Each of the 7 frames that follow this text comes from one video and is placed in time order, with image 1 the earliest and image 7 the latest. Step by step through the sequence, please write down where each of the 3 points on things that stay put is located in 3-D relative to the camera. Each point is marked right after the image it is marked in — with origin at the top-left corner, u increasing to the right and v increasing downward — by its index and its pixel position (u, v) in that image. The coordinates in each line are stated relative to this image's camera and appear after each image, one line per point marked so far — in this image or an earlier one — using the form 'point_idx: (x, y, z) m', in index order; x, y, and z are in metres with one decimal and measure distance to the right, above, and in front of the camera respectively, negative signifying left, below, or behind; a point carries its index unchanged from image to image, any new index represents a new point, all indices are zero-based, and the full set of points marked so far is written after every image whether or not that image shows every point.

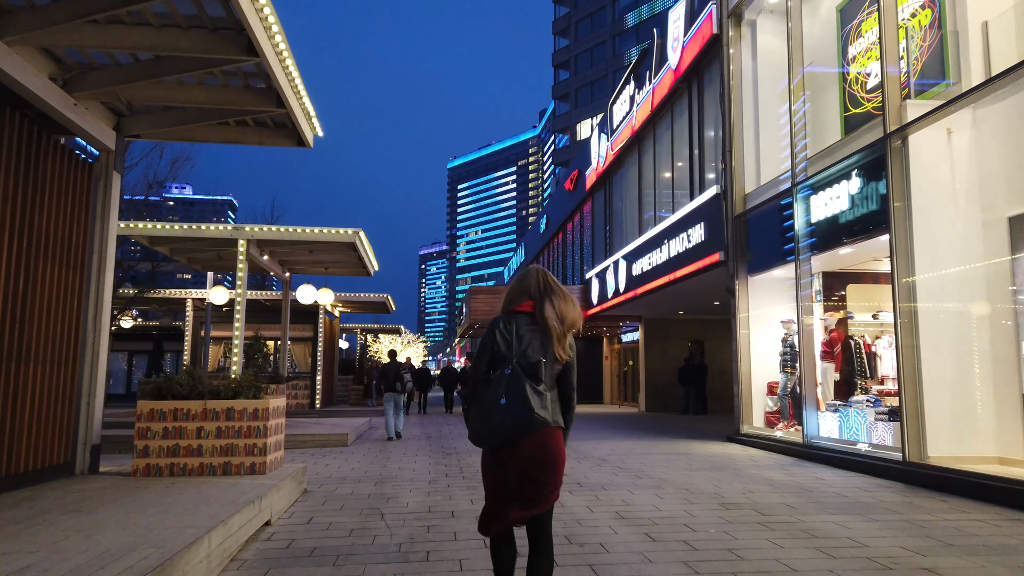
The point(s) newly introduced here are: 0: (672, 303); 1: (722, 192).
0: (+4.2, -0.4, +19.9) m
1: (+3.7, +1.7, +13.1) m
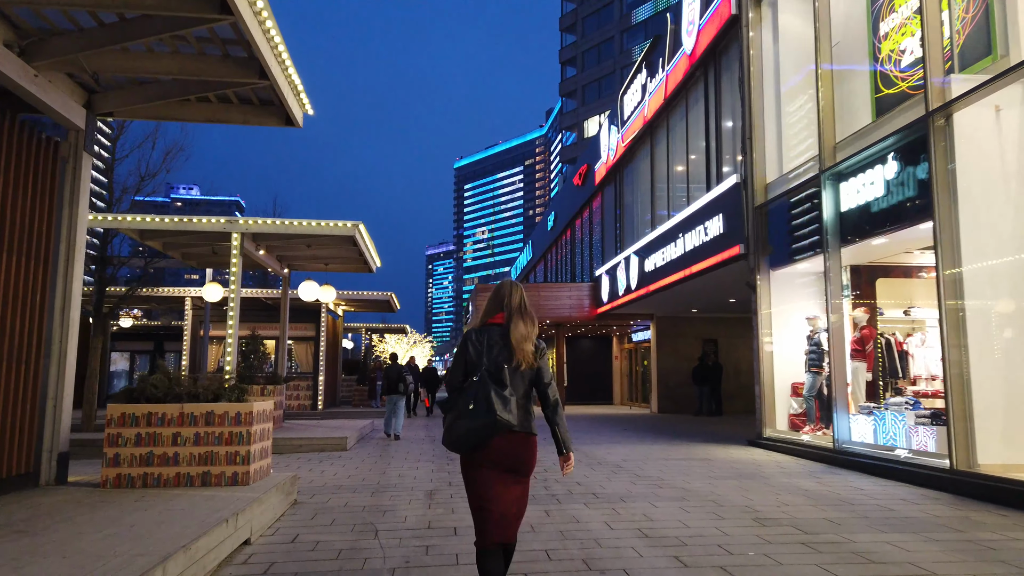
0: (+4.4, -0.3, +19.2) m
1: (+3.8, +1.8, +12.3) m
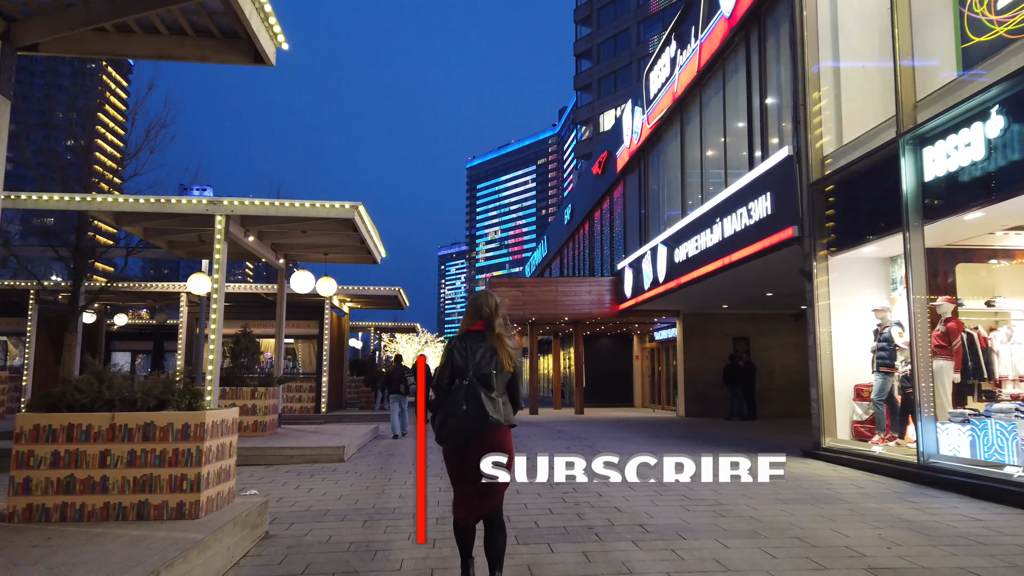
0: (+4.8, -0.1, +17.6) m
1: (+4.1, +1.9, +10.8) m
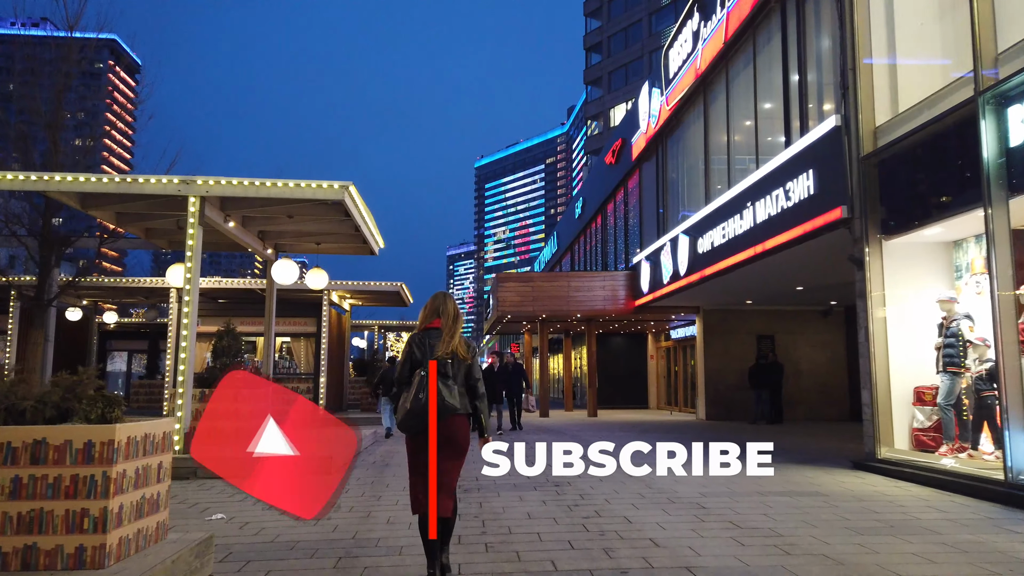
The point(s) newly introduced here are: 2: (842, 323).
0: (+5.0, 0.0, +16.3) m
1: (+4.2, +2.1, +9.5) m
2: (+8.4, -0.9, +19.4) m
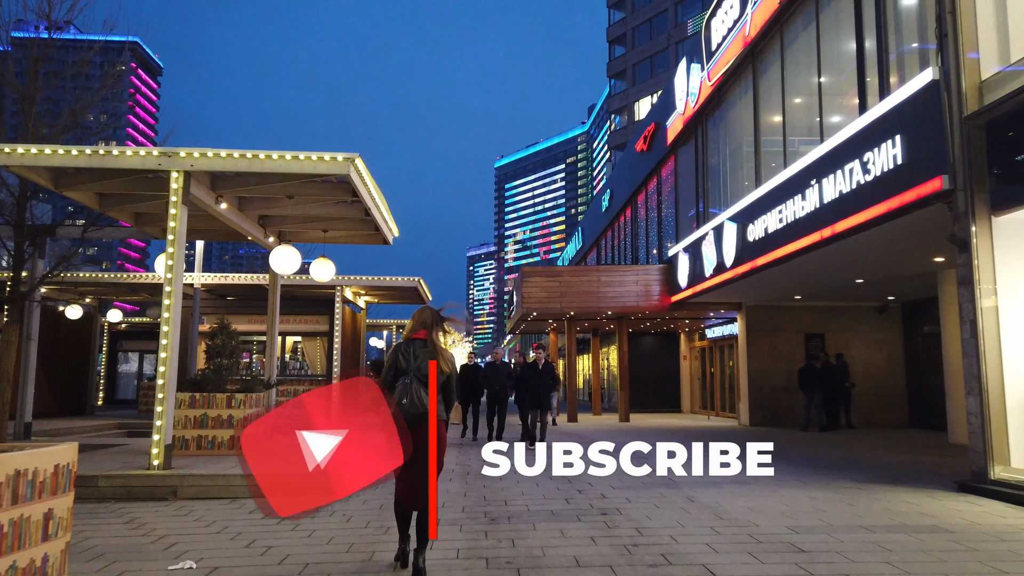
0: (+5.5, +0.1, +14.8) m
1: (+4.5, +2.2, +8.0) m
2: (+9.1, -0.8, +17.8) m
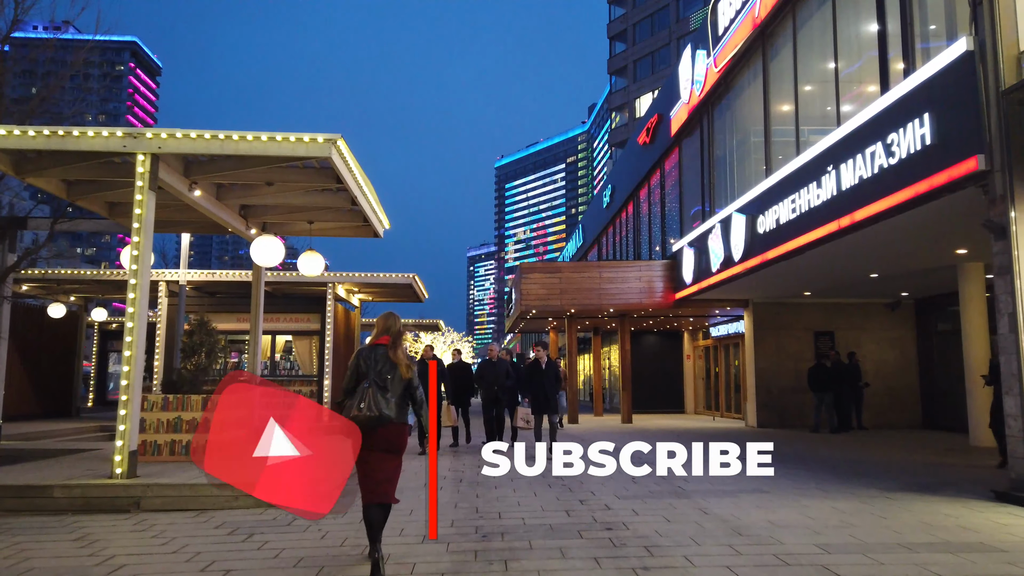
0: (+5.5, +0.2, +14.1) m
1: (+4.5, +2.3, +7.3) m
2: (+9.0, -0.7, +17.1) m
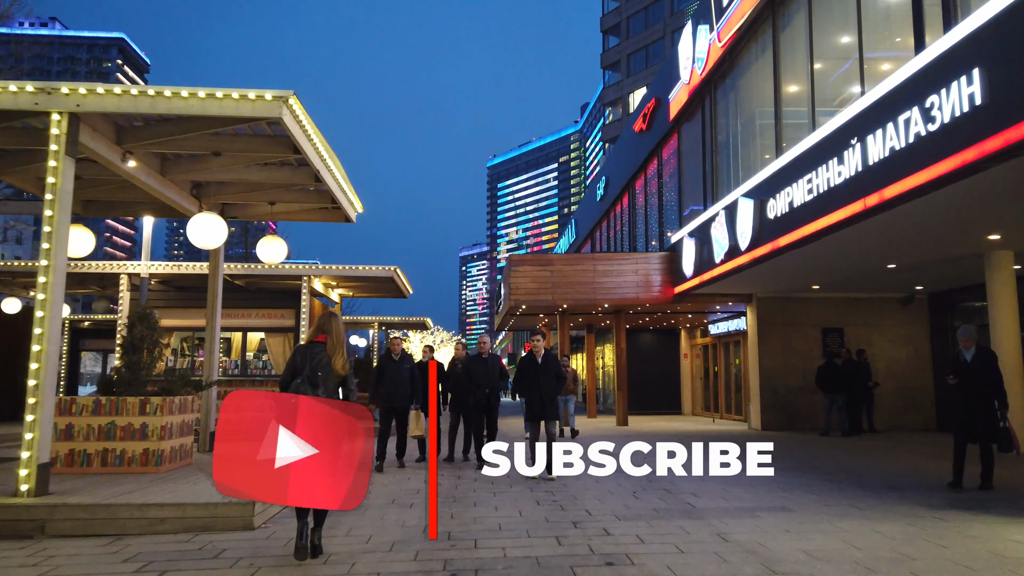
0: (+5.2, +0.4, +13.0) m
1: (+4.3, +2.4, +6.3) m
2: (+8.8, -0.5, +16.0) m
